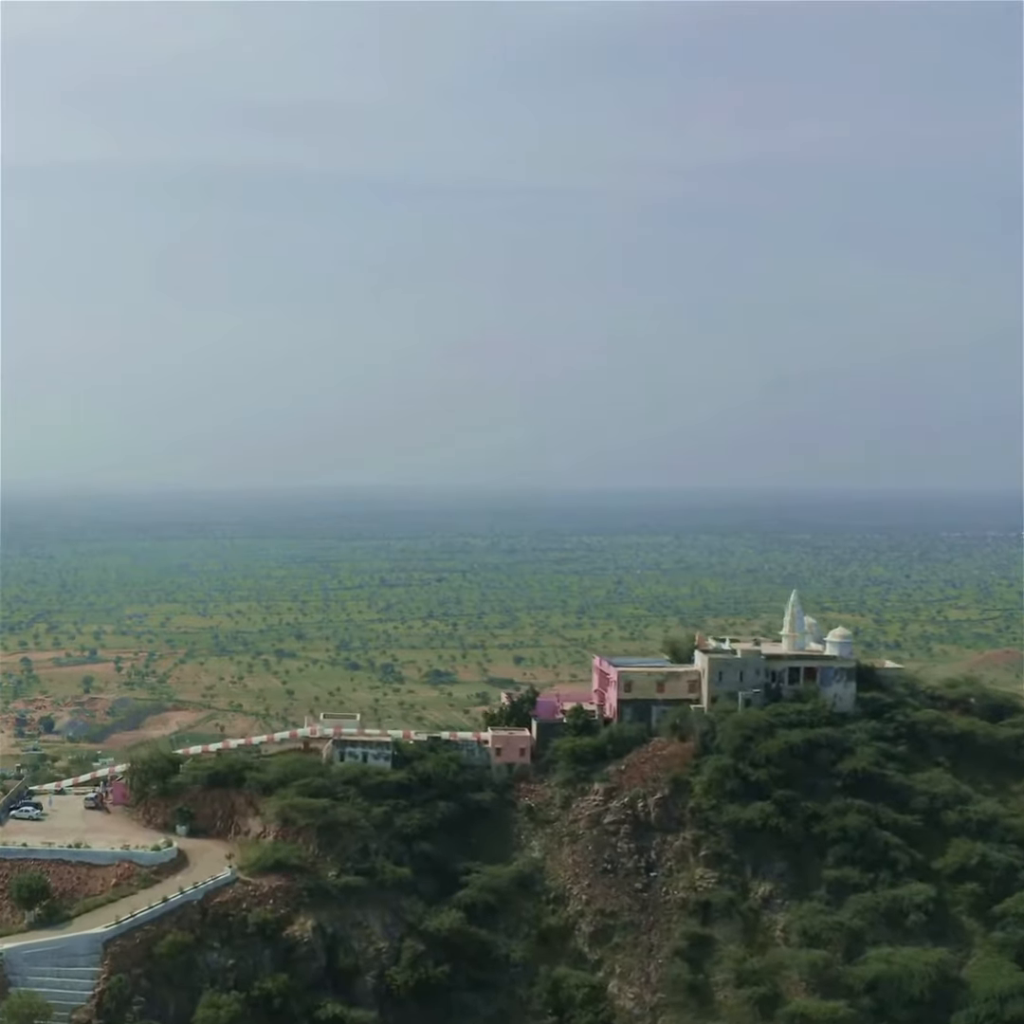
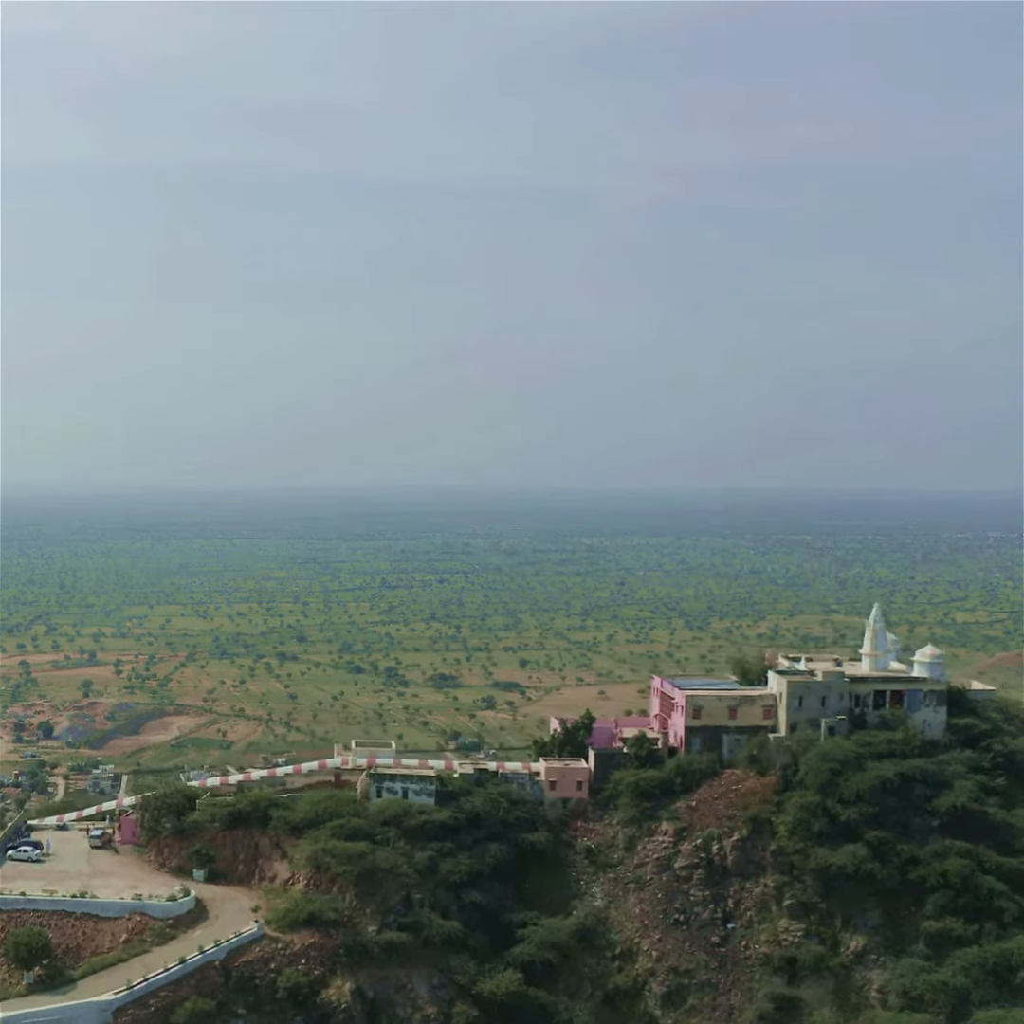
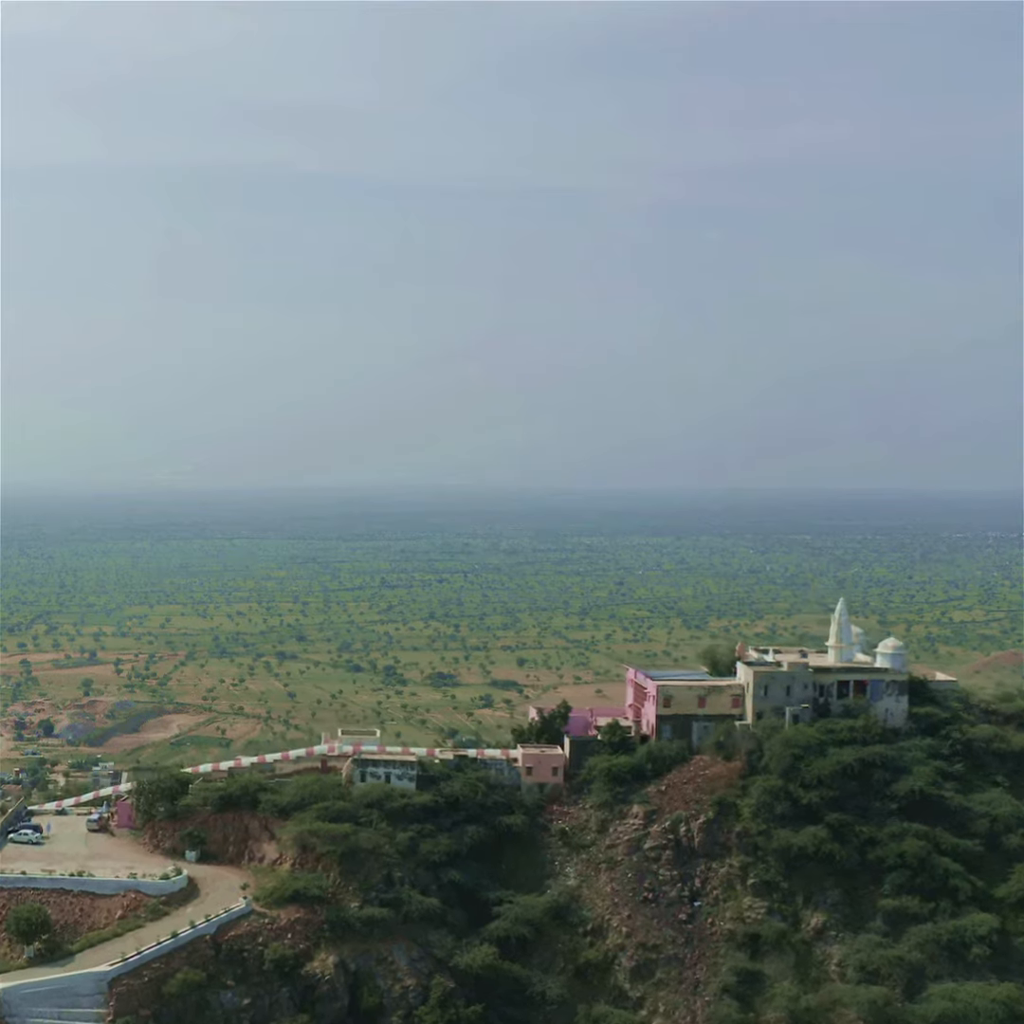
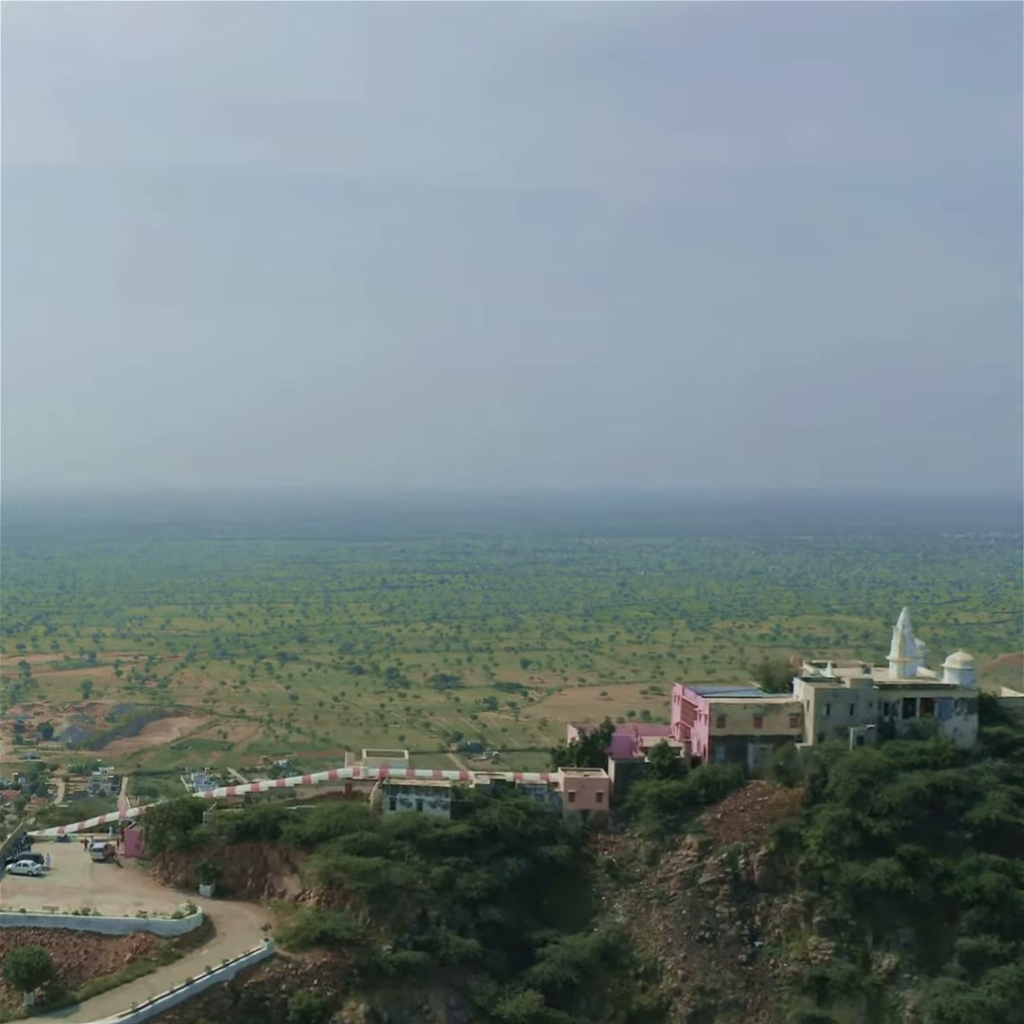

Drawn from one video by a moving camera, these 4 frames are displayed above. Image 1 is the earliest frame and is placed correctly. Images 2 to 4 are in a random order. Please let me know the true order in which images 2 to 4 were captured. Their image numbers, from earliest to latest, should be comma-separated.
3, 2, 4
